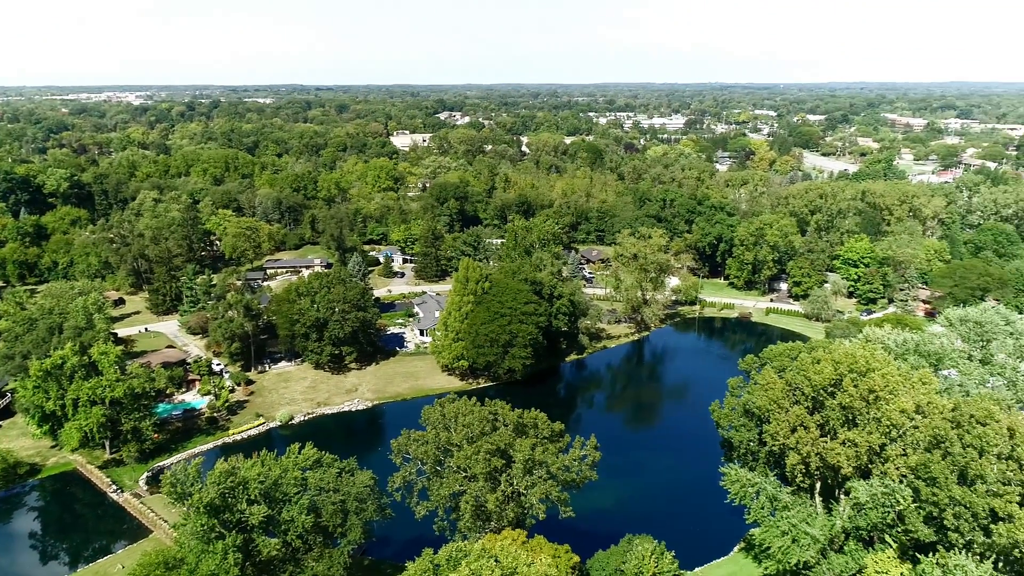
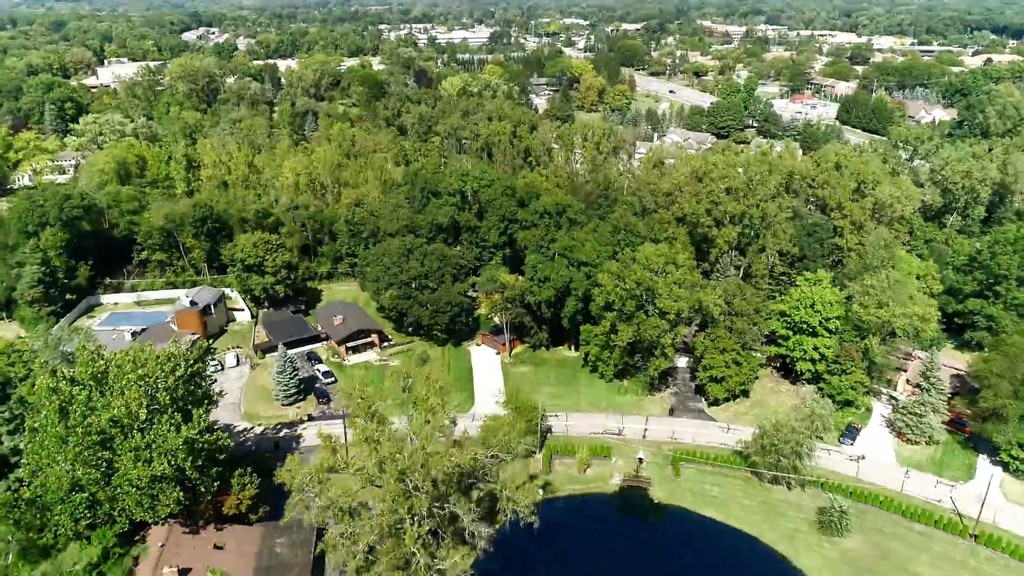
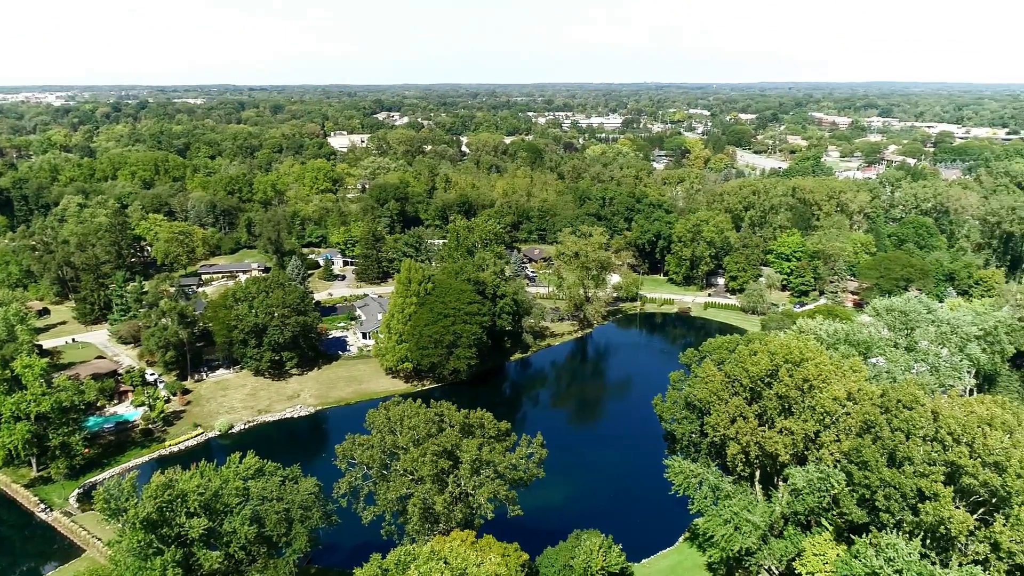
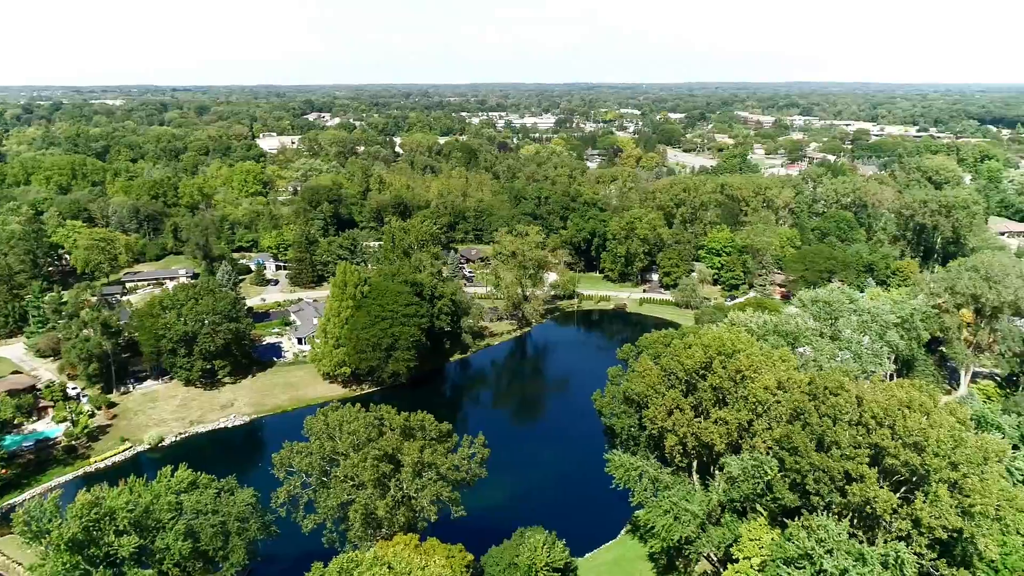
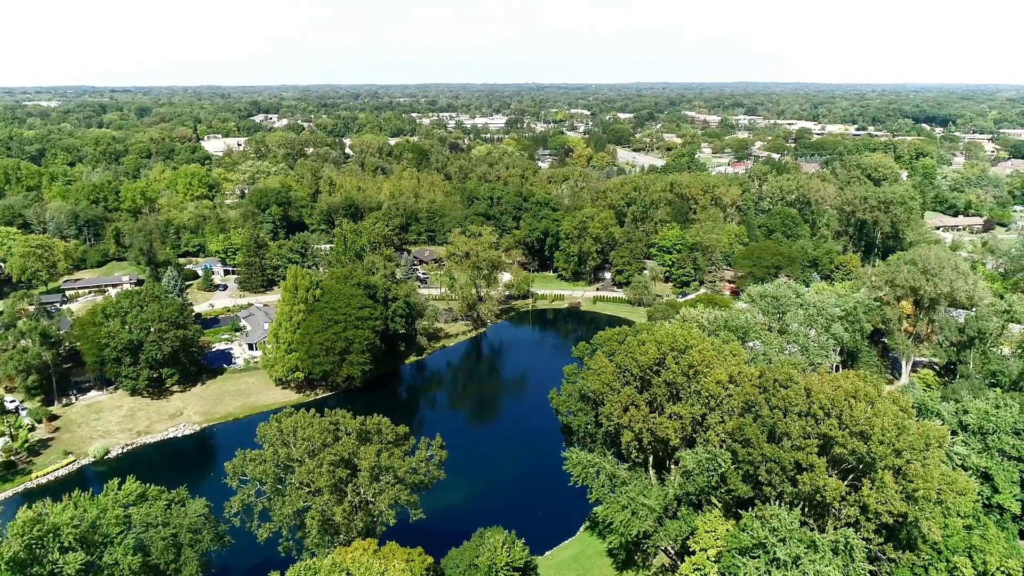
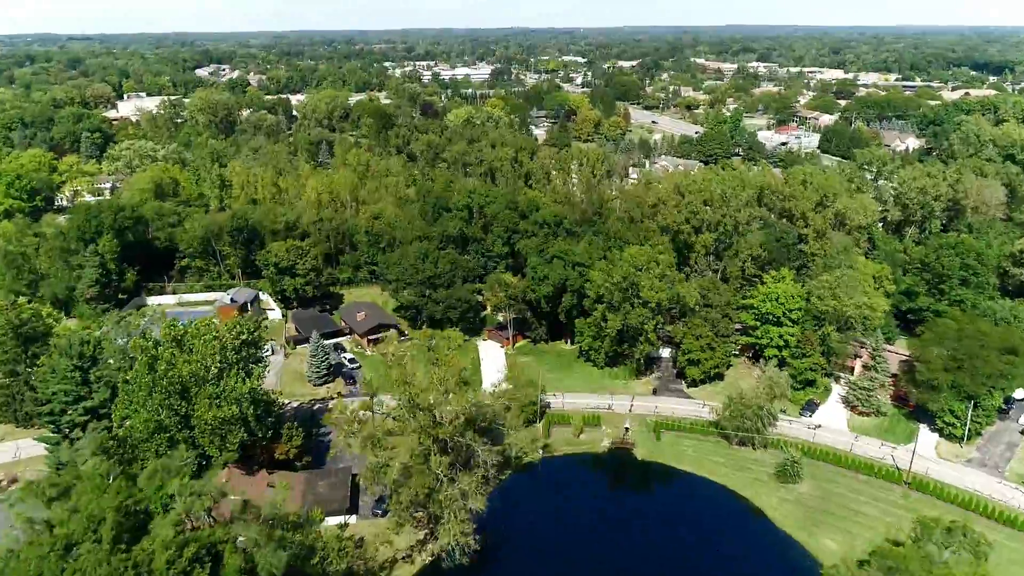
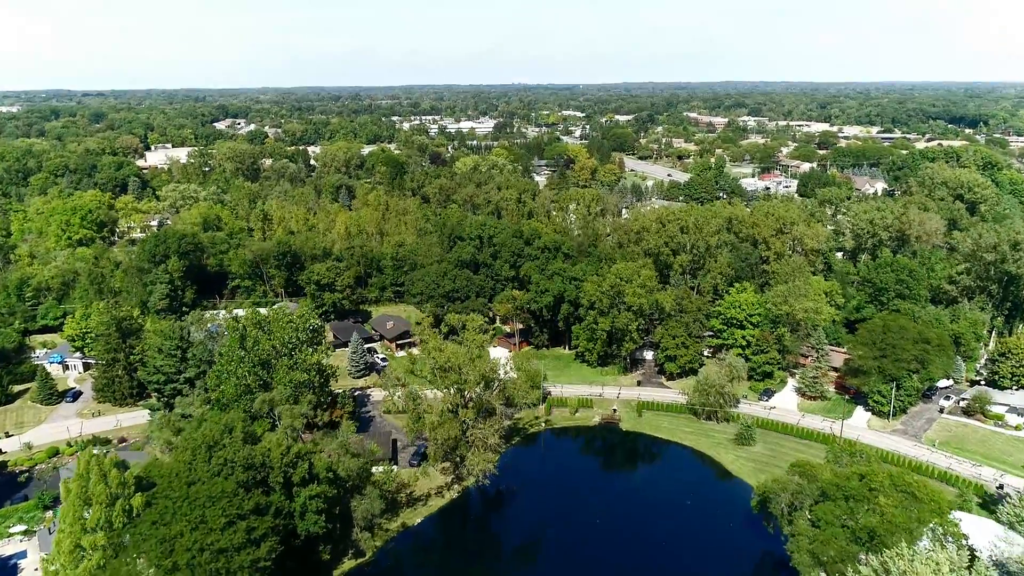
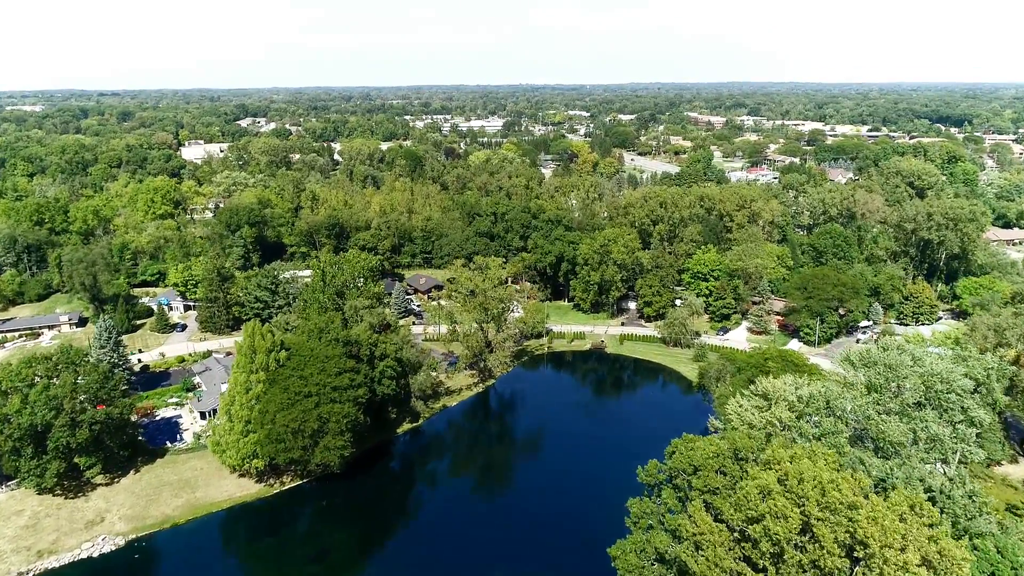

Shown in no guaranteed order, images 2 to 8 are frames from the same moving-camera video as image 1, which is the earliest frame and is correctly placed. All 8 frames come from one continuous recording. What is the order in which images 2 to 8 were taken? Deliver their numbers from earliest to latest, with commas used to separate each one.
3, 4, 5, 8, 7, 6, 2
